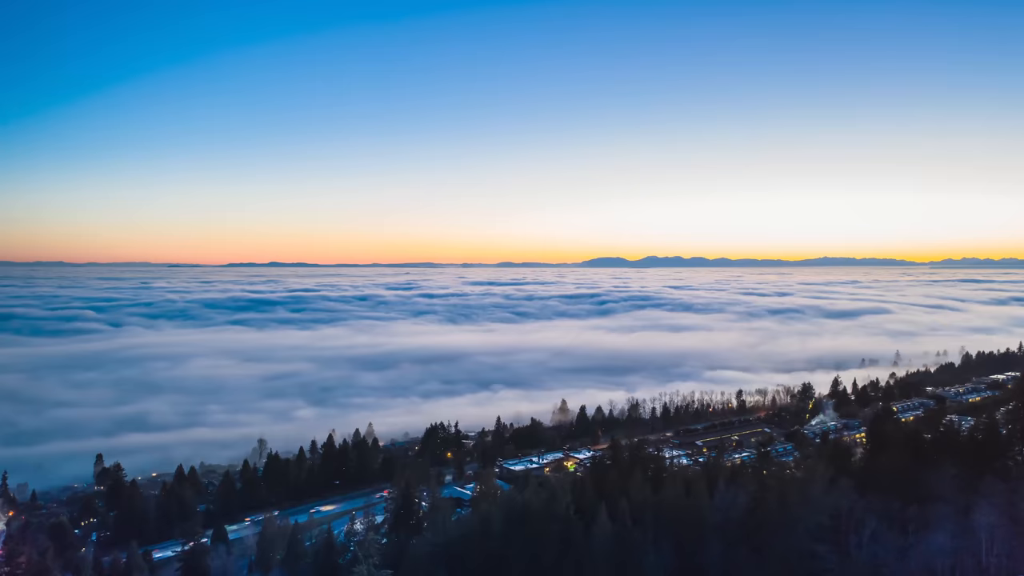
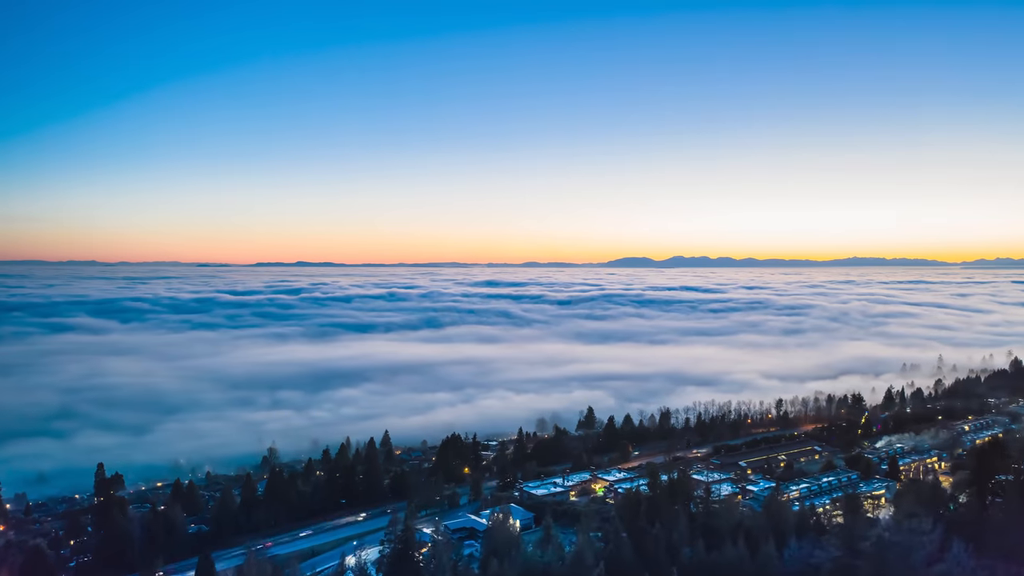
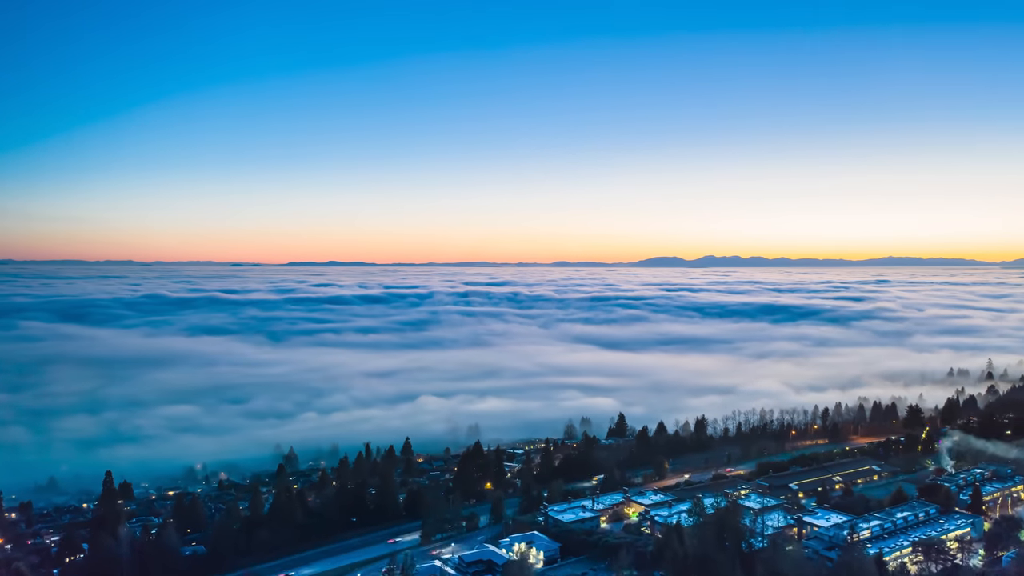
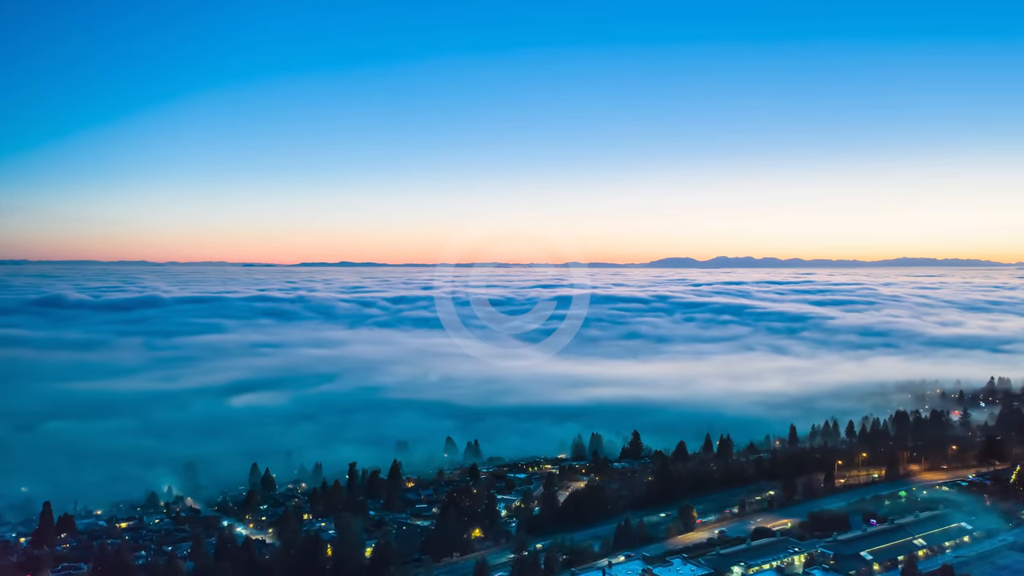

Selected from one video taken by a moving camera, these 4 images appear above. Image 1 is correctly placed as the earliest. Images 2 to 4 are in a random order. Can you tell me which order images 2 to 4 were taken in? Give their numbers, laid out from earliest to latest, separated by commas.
2, 3, 4
